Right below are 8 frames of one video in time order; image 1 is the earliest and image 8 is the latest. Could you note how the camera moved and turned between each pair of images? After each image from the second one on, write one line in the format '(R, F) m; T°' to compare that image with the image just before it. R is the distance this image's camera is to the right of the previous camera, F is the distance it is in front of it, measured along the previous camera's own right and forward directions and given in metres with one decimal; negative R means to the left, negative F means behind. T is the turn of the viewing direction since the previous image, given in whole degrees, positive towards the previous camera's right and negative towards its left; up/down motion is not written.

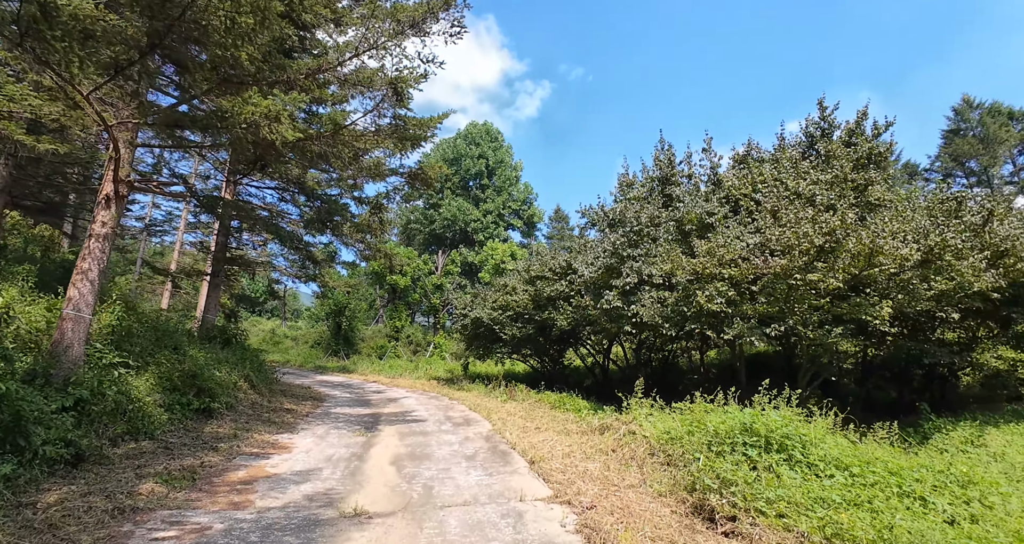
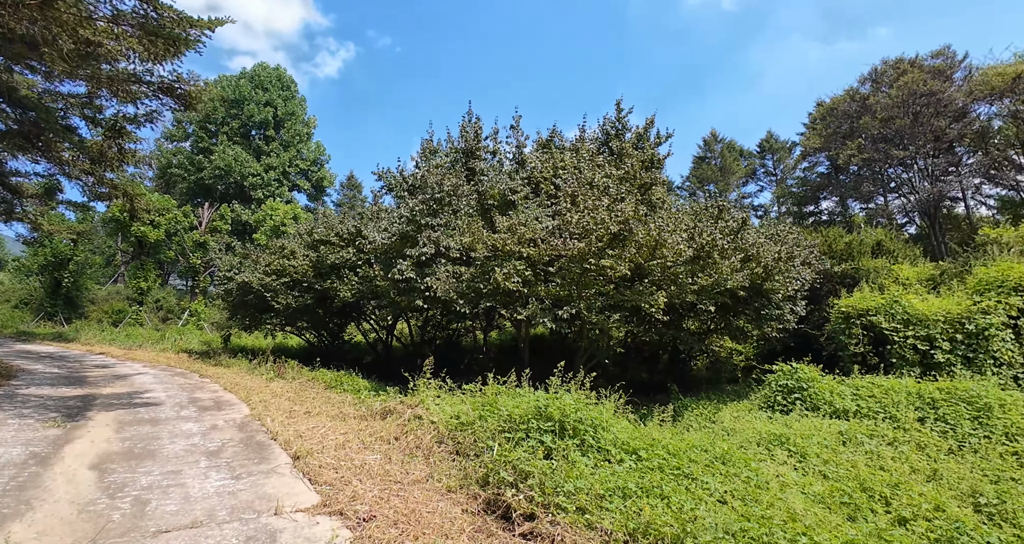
(+0.1, +0.9) m; +22°
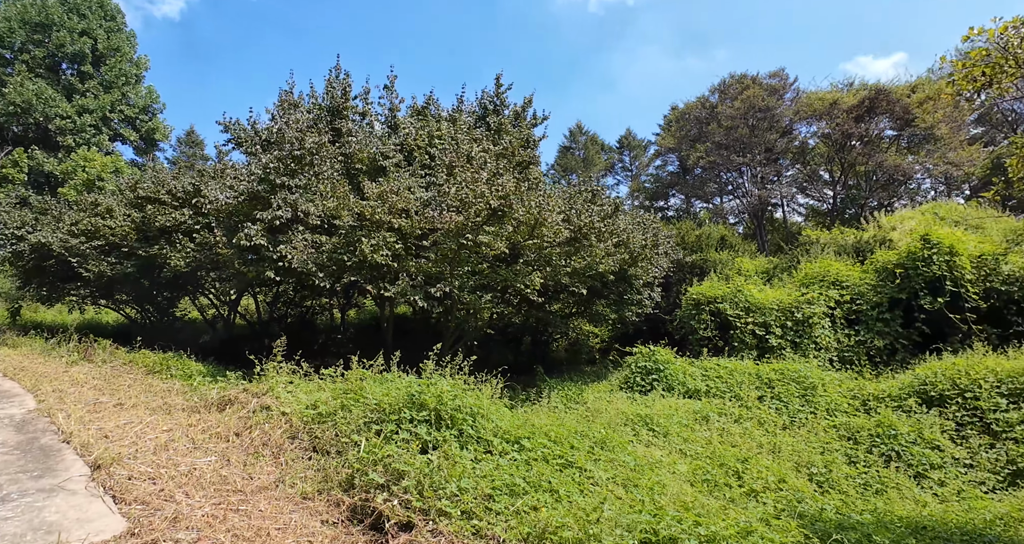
(-0.1, +0.6) m; +14°
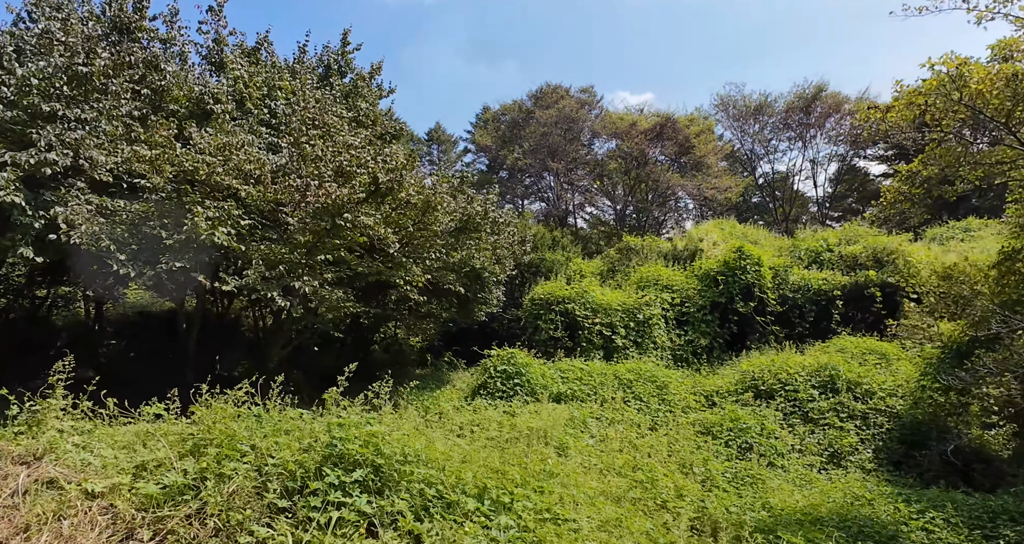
(-1.1, +1.4) m; +23°
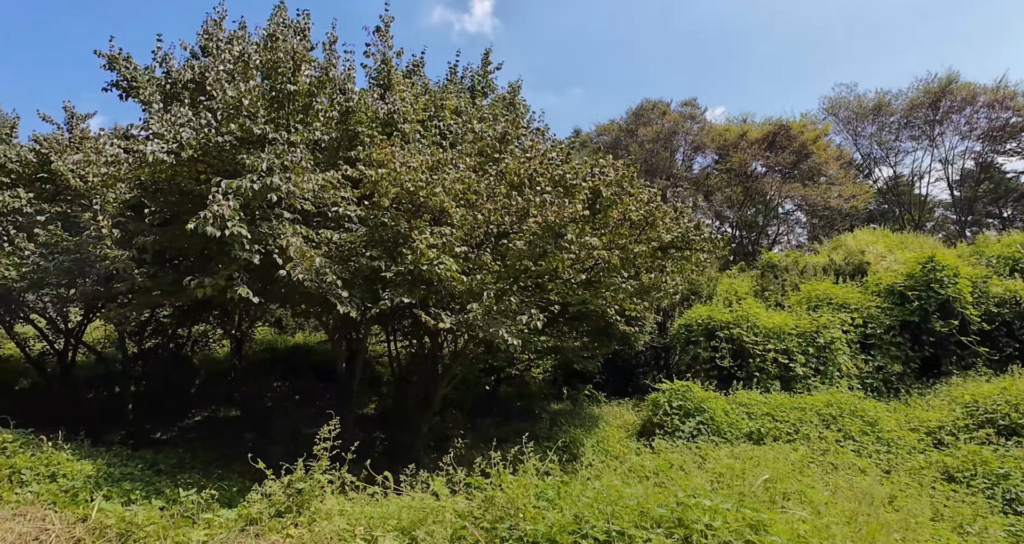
(-1.6, +0.8) m; -7°
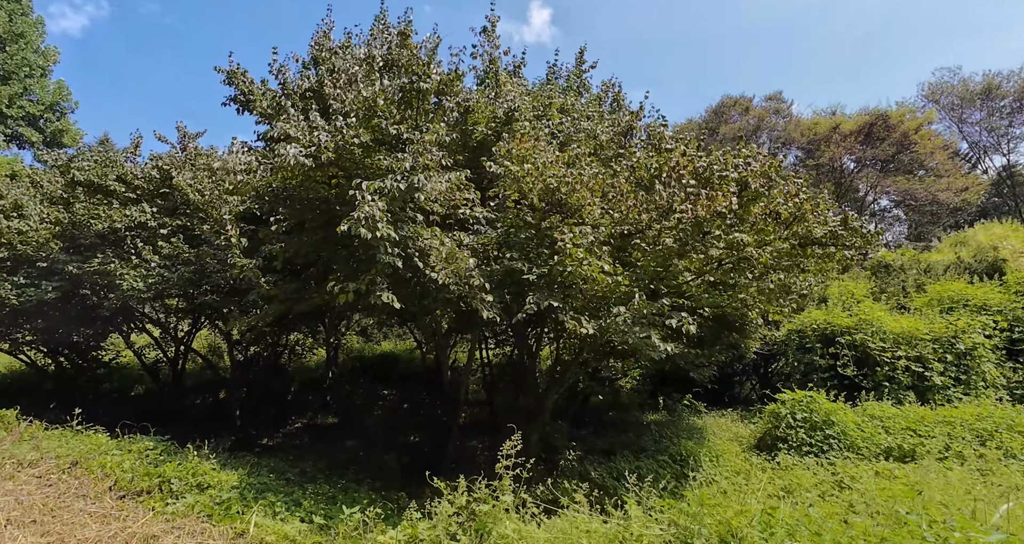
(-0.6, +0.3) m; -6°
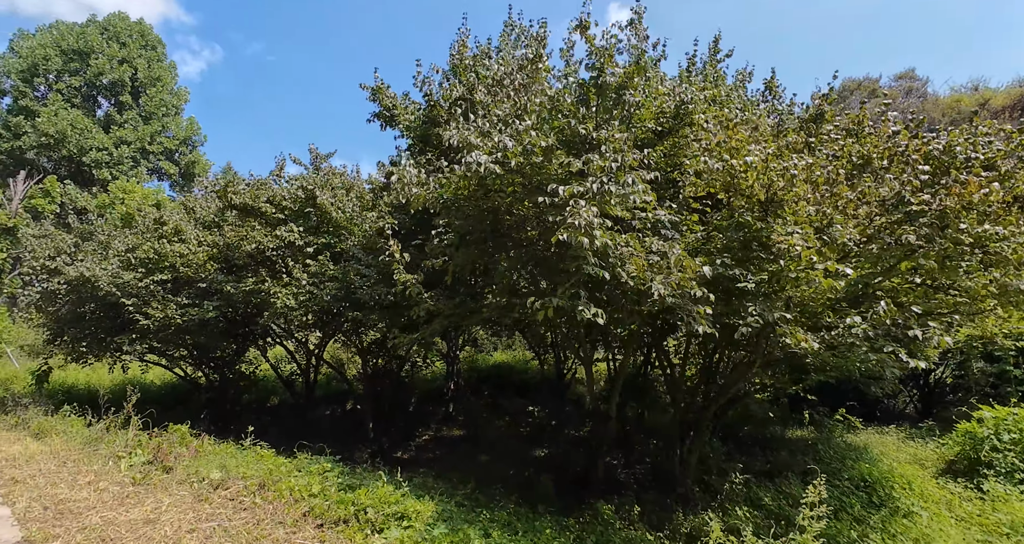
(-0.8, +0.3) m; -8°
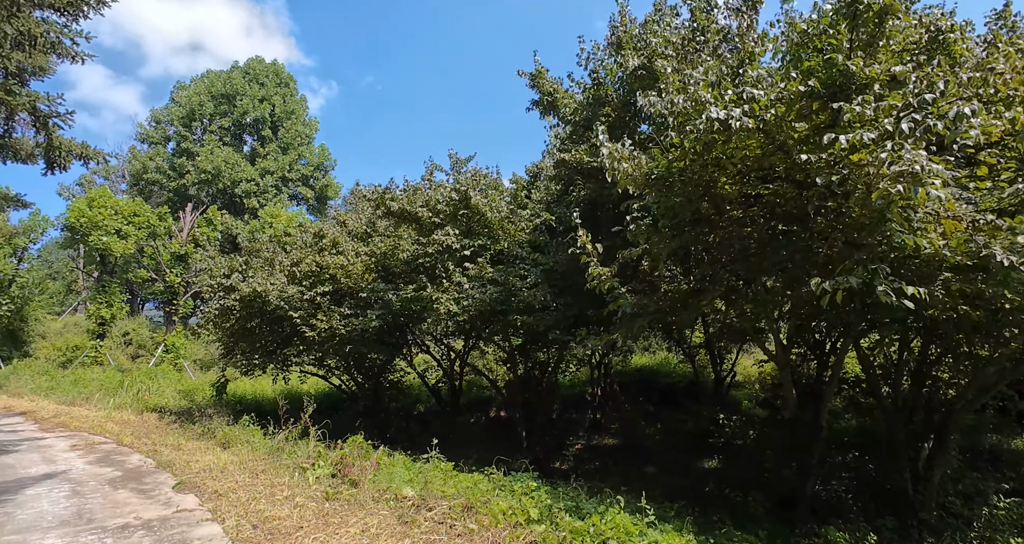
(-0.8, +0.5) m; -11°
